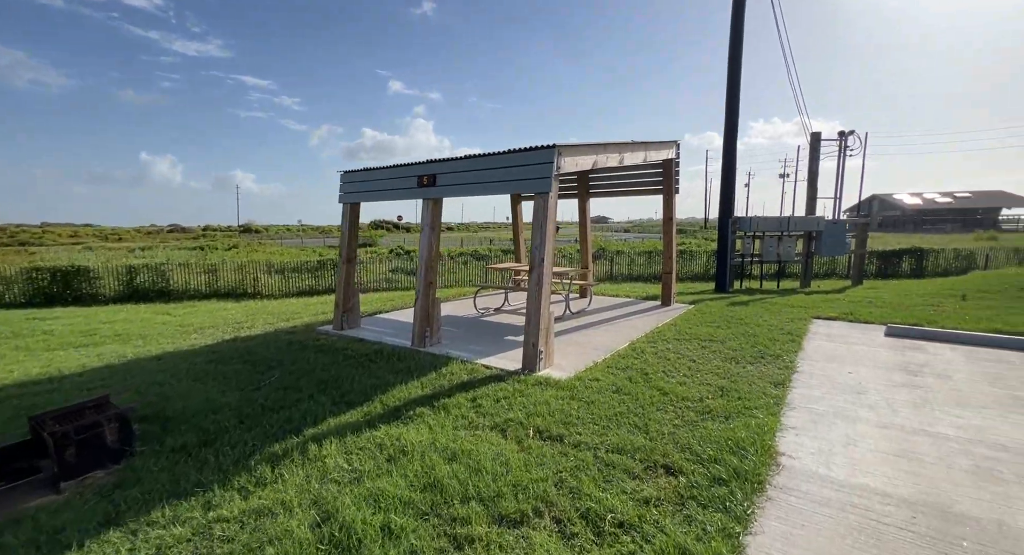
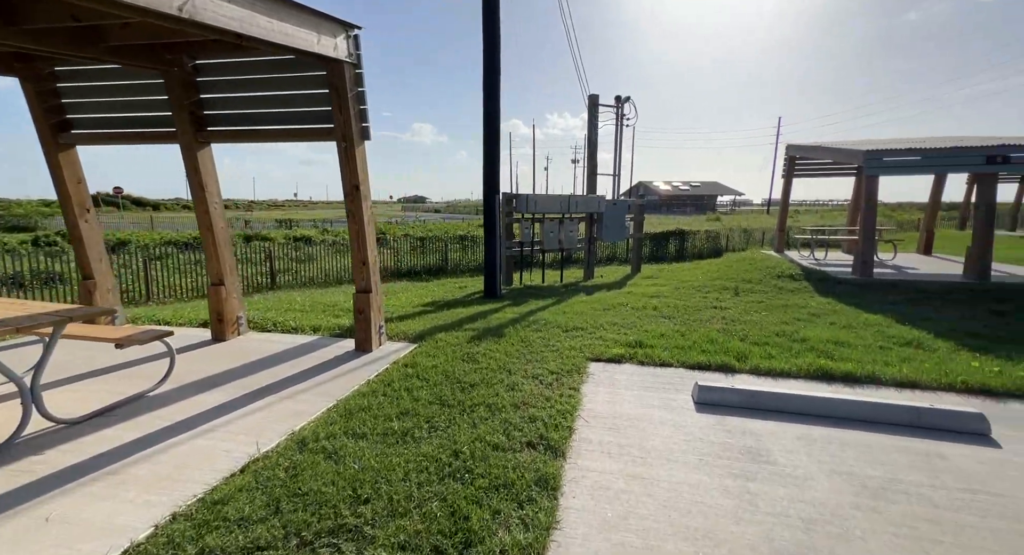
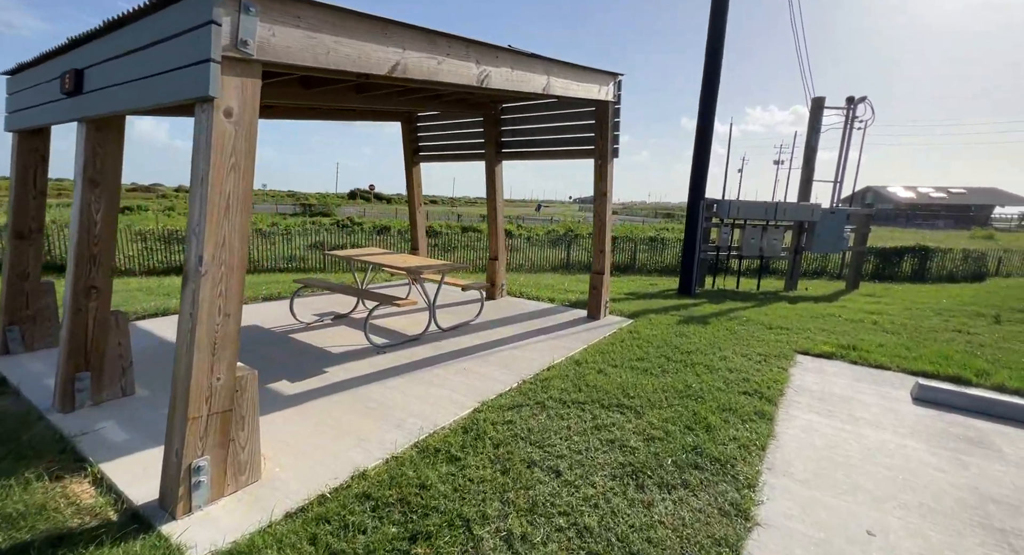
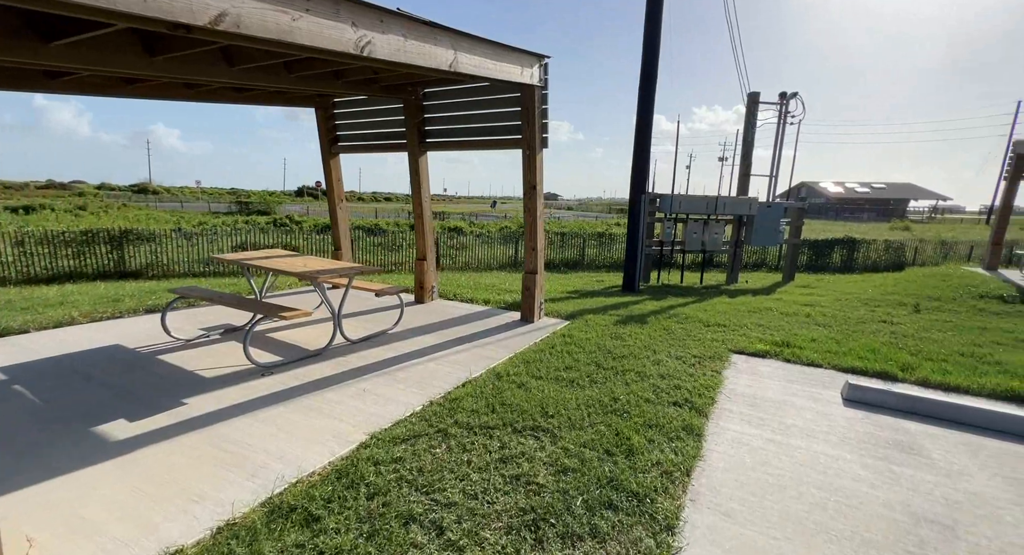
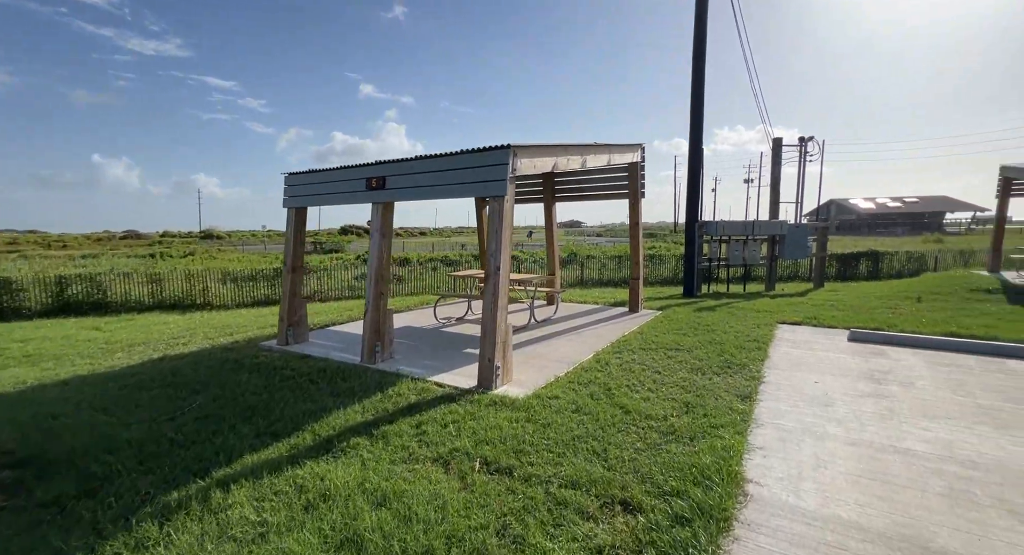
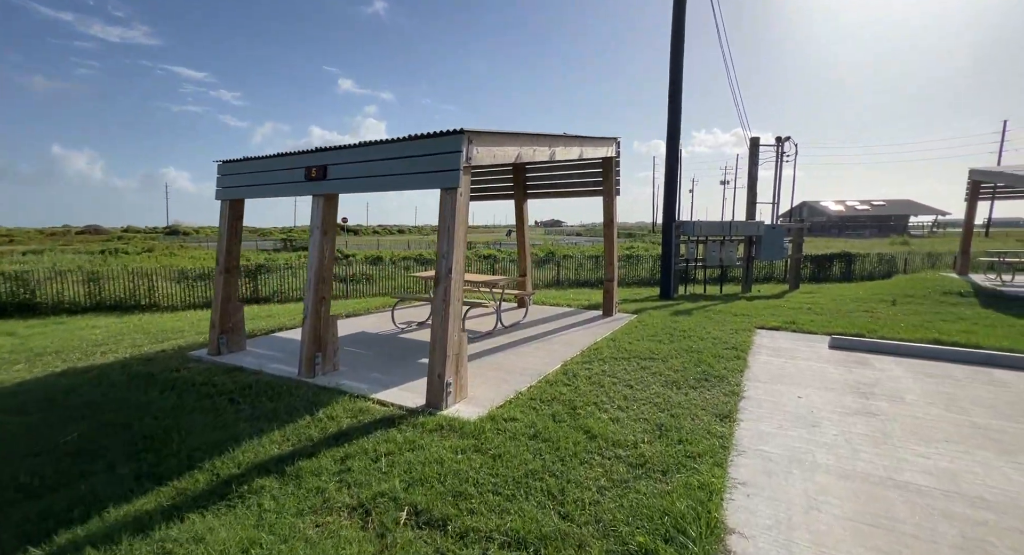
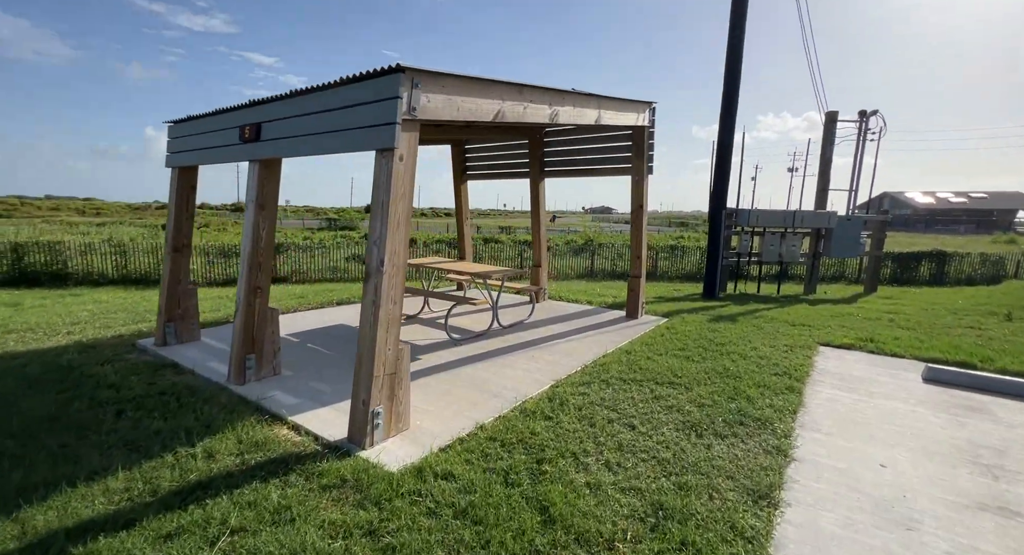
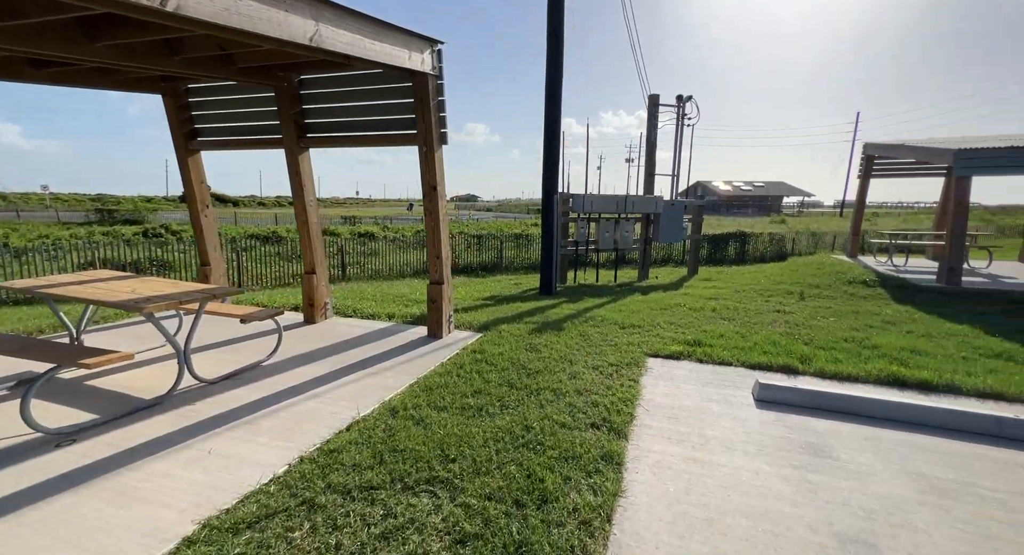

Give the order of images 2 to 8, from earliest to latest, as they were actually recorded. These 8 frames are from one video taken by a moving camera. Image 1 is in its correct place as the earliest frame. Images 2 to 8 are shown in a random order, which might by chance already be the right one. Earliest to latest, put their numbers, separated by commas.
5, 6, 7, 3, 4, 8, 2
